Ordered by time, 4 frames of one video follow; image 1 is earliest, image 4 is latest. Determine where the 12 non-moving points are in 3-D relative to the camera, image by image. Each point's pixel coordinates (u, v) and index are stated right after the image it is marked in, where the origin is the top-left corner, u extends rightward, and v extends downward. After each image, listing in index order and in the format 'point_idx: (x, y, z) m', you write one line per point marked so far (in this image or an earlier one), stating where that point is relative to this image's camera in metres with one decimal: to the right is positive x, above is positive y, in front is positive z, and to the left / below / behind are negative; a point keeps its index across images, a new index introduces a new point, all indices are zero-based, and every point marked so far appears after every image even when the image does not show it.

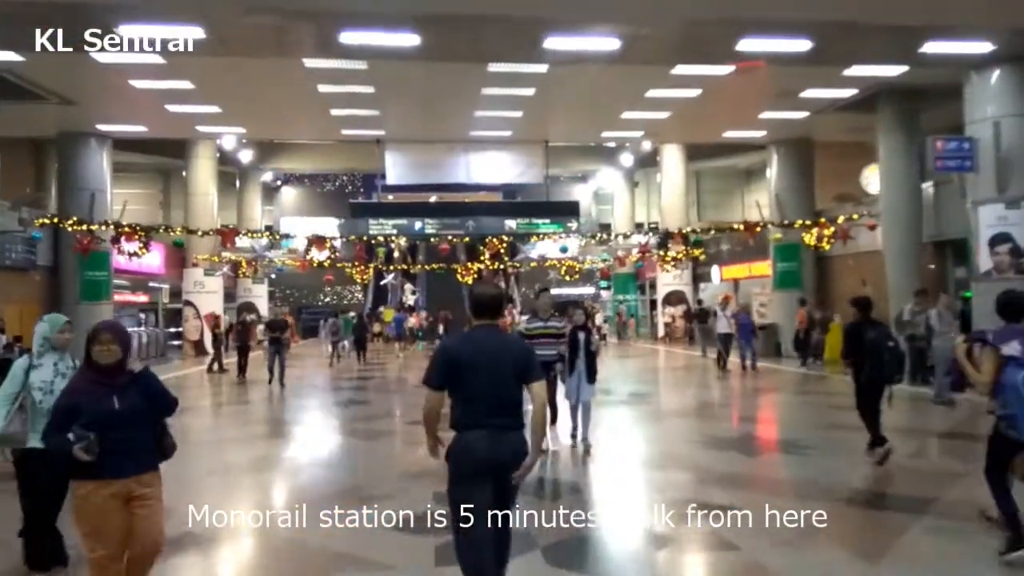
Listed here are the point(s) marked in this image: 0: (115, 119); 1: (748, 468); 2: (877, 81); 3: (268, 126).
0: (-10.1, +4.4, +18.9) m
1: (+2.8, -2.1, +8.8) m
2: (+8.2, +4.6, +16.5) m
3: (-6.5, +4.4, +19.8) m
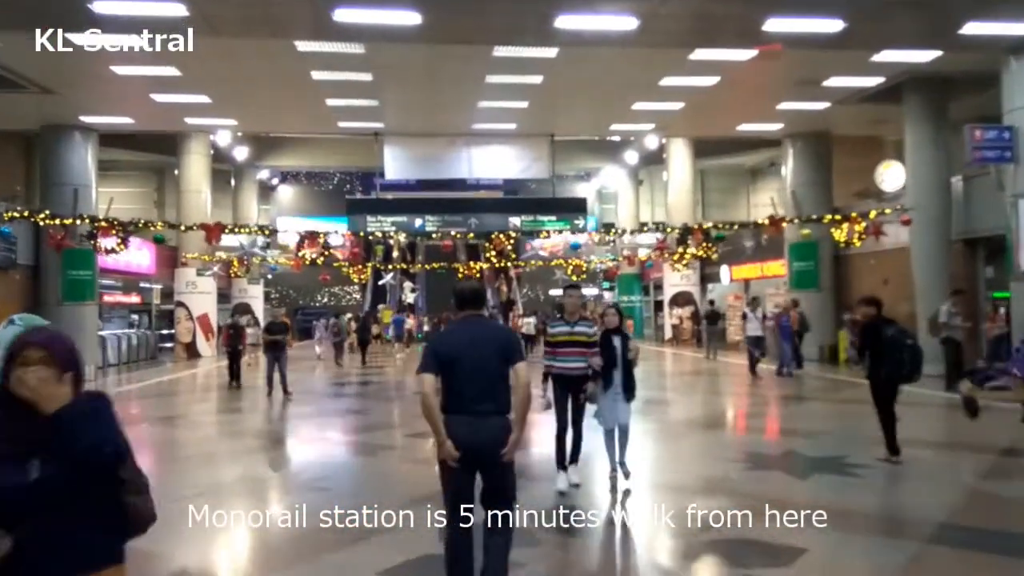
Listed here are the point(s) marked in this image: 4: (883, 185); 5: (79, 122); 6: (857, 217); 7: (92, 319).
0: (-10.0, +4.4, +18.0) m
1: (+2.9, -2.1, +7.8) m
2: (+8.3, +4.7, +15.5) m
3: (-6.4, +4.4, +18.8) m
4: (+9.8, +2.8, +19.8) m
5: (-11.1, +4.3, +18.9) m
6: (+6.2, +1.3, +13.3) m
7: (-11.1, -0.8, +19.4) m
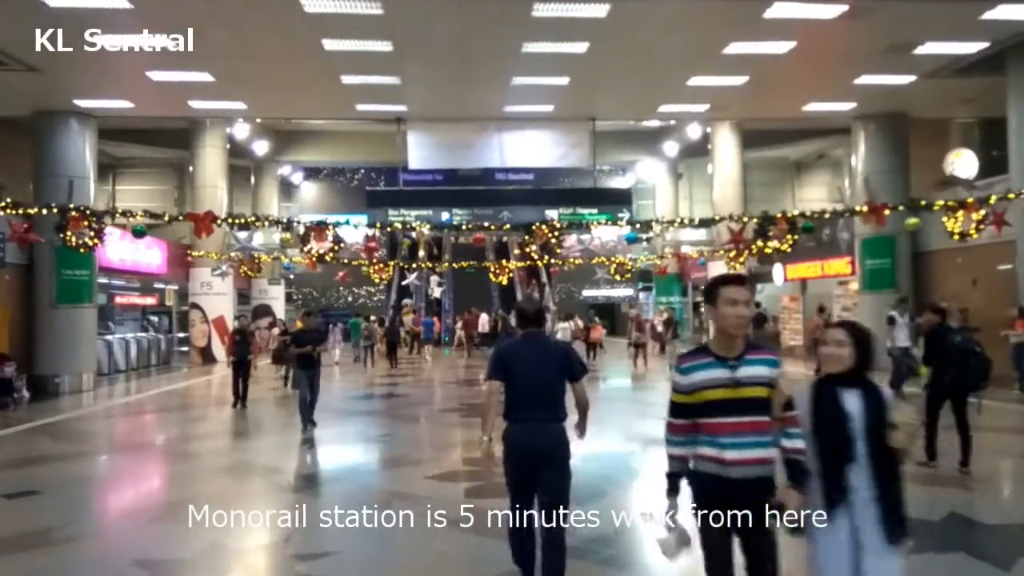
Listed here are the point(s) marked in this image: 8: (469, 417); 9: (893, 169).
0: (-9.2, +4.3, +16.3) m
1: (+3.4, -2.1, +5.6) m
2: (+9.0, +4.6, +13.2) m
3: (-5.5, +4.4, +17.0) m
4: (+10.7, +2.8, +17.4) m
5: (-10.3, +4.3, +17.3) m
6: (+6.9, +1.3, +11.0) m
7: (-10.2, -0.8, +17.7) m
8: (-0.9, -2.6, +14.6) m
9: (+9.9, +3.1, +19.2) m
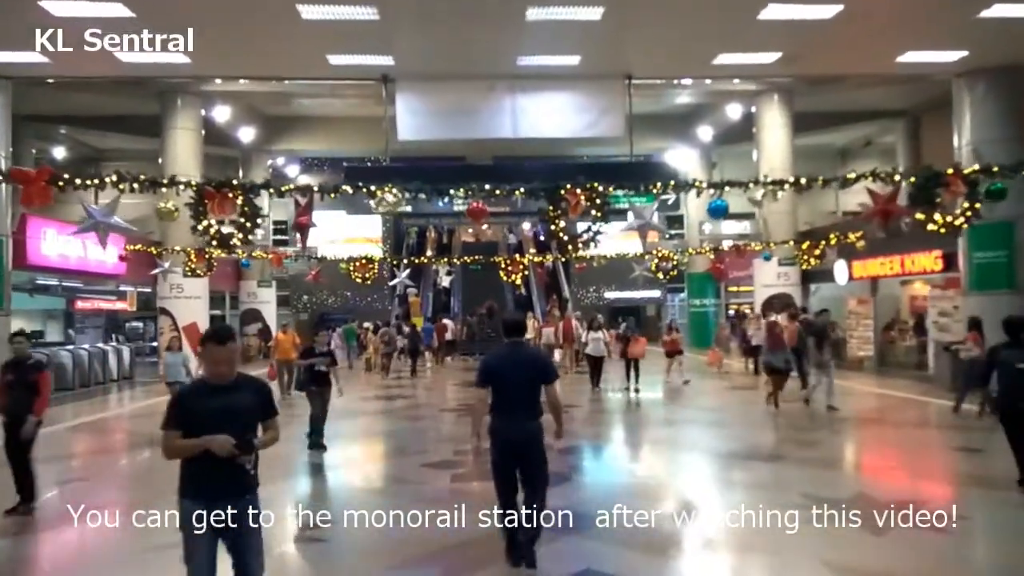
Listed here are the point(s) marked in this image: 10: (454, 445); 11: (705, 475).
0: (-8.9, +4.3, +12.8) m
1: (+3.4, -2.1, +1.8) m
2: (+9.2, +4.7, +9.2) m
3: (-5.2, +4.3, +13.4) m
4: (+11.0, +2.8, +13.4) m
5: (-10.0, +4.2, +13.7) m
6: (+7.0, +1.3, +7.1) m
7: (-9.9, -0.9, +14.2) m
8: (-0.6, -2.6, +10.9) m
9: (+10.2, +3.1, +15.2) m
10: (-1.0, -2.7, +12.7) m
11: (+2.6, -2.5, +9.9) m
